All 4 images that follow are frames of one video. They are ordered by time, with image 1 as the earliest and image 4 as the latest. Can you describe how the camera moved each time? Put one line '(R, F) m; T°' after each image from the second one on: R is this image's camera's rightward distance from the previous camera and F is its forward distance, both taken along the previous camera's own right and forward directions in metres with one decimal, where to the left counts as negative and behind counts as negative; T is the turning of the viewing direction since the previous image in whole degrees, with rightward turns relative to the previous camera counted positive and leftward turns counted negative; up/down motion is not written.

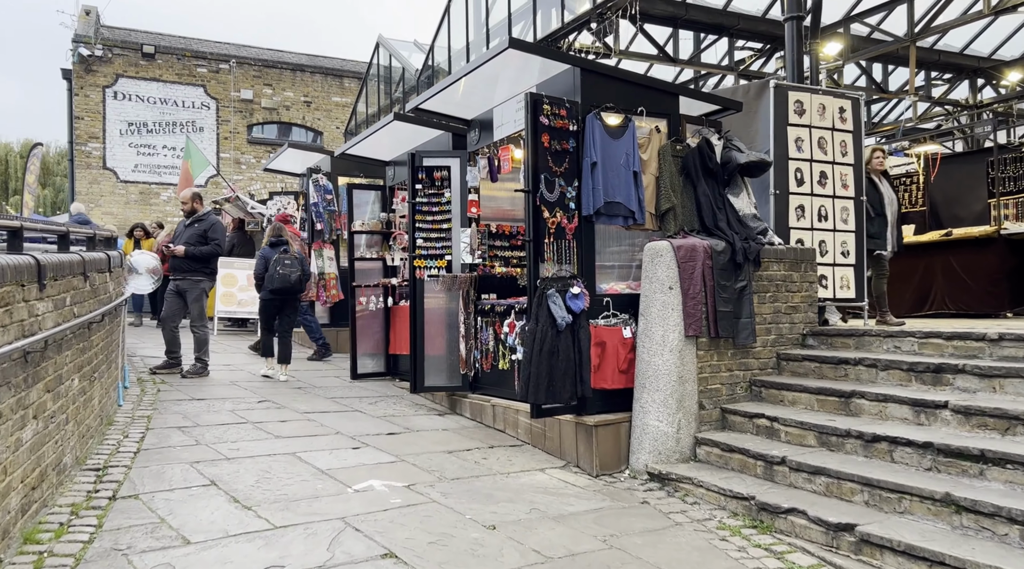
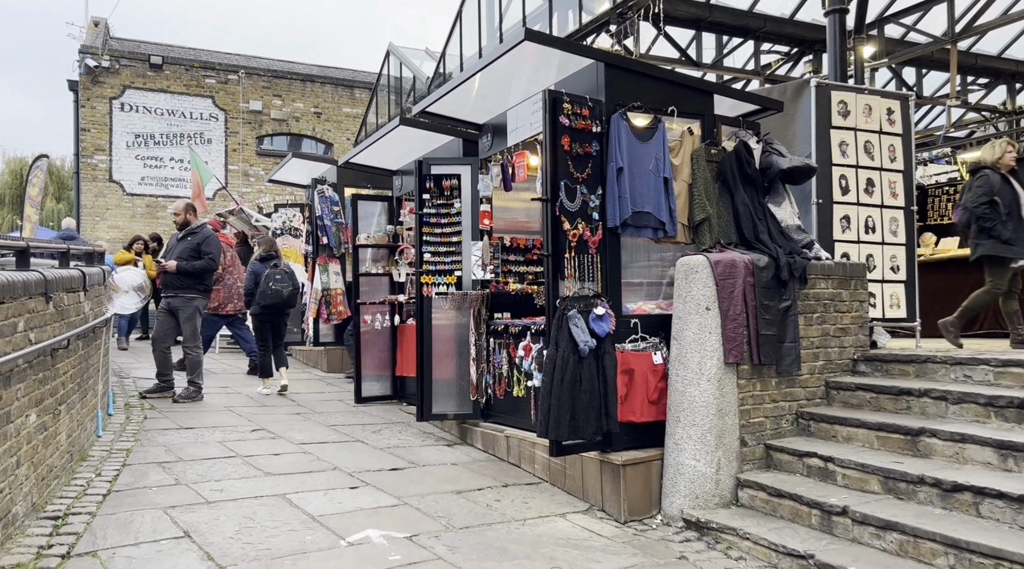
(0.0, +0.6) m; -1°
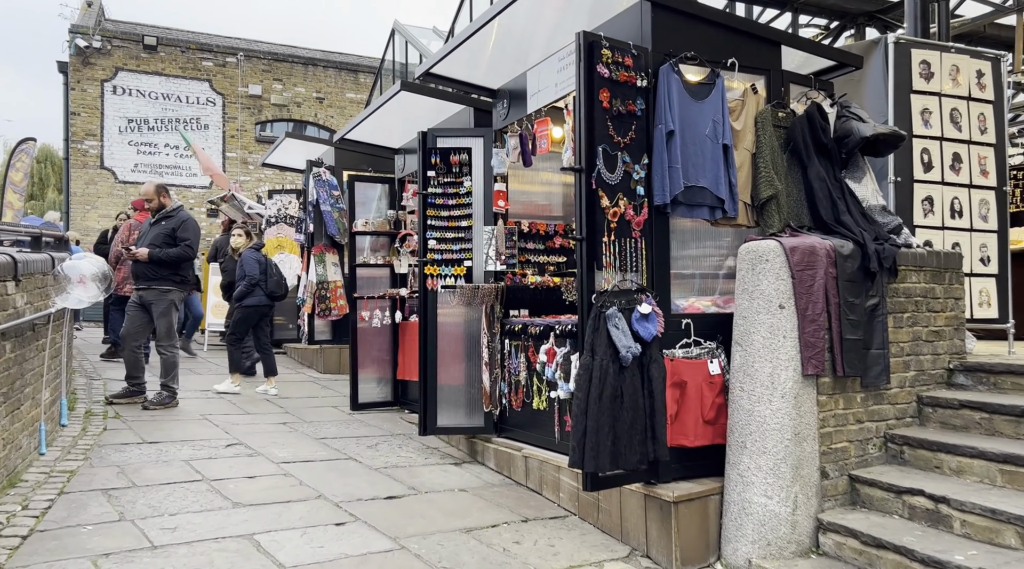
(-0.1, +1.0) m; 0°
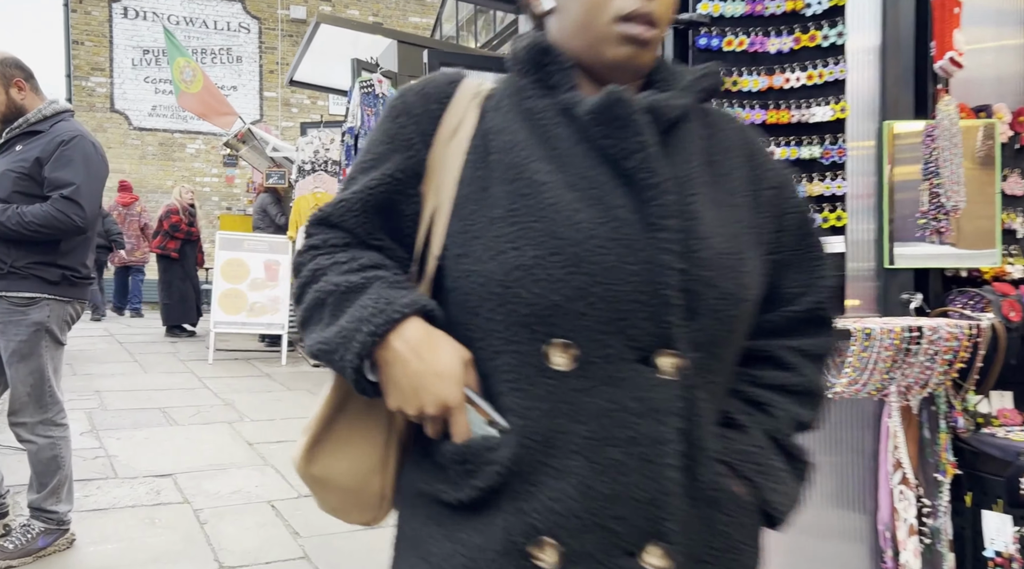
(-0.9, +4.2) m; -4°
